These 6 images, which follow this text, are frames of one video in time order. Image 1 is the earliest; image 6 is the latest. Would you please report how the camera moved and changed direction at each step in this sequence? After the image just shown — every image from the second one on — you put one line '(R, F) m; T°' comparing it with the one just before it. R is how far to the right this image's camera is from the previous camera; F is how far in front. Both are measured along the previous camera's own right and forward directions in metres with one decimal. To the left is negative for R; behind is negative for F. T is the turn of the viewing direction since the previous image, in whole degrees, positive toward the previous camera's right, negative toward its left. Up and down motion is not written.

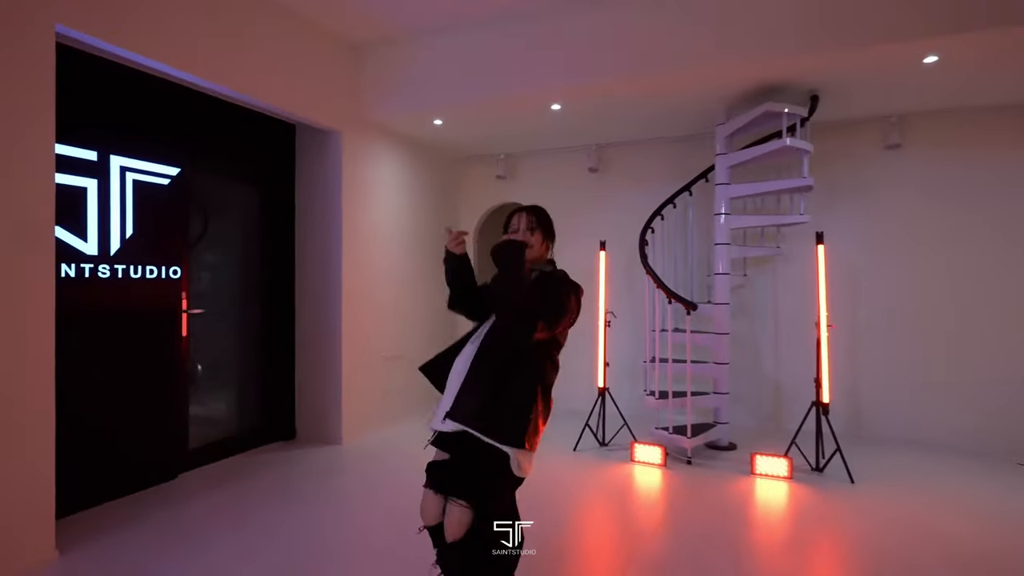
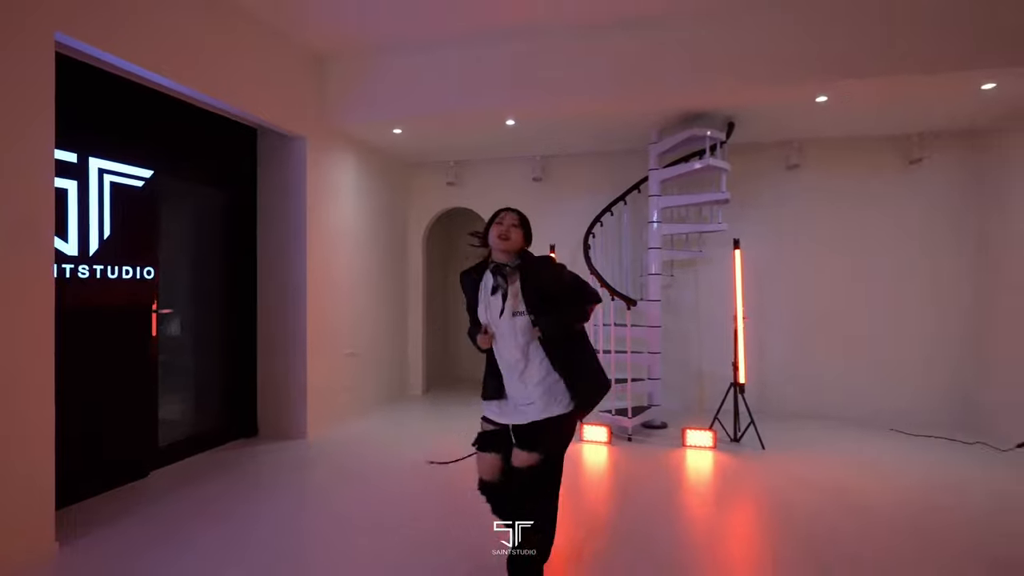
(-0.4, -0.4) m; +9°
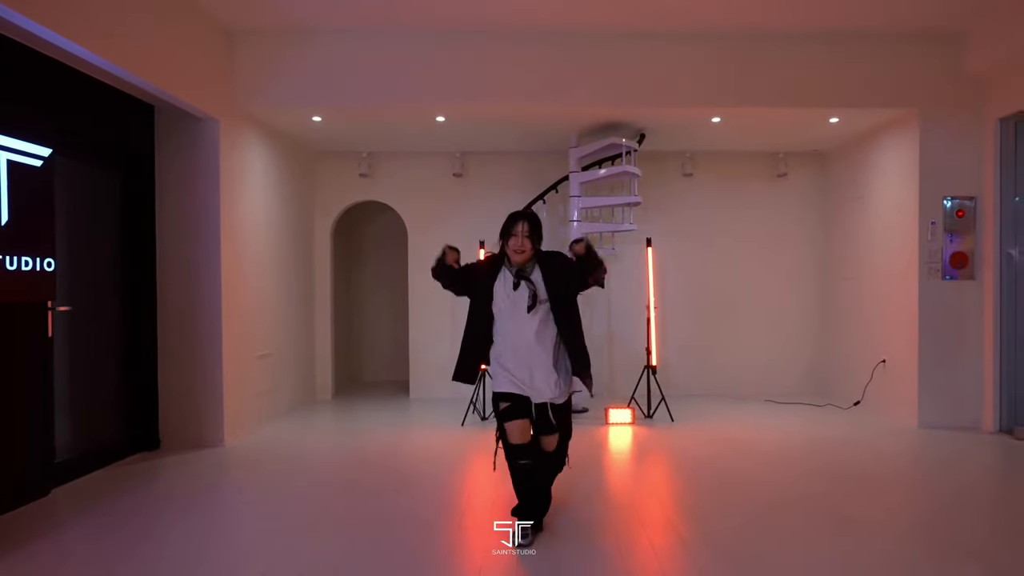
(-0.9, 0.0) m; +18°
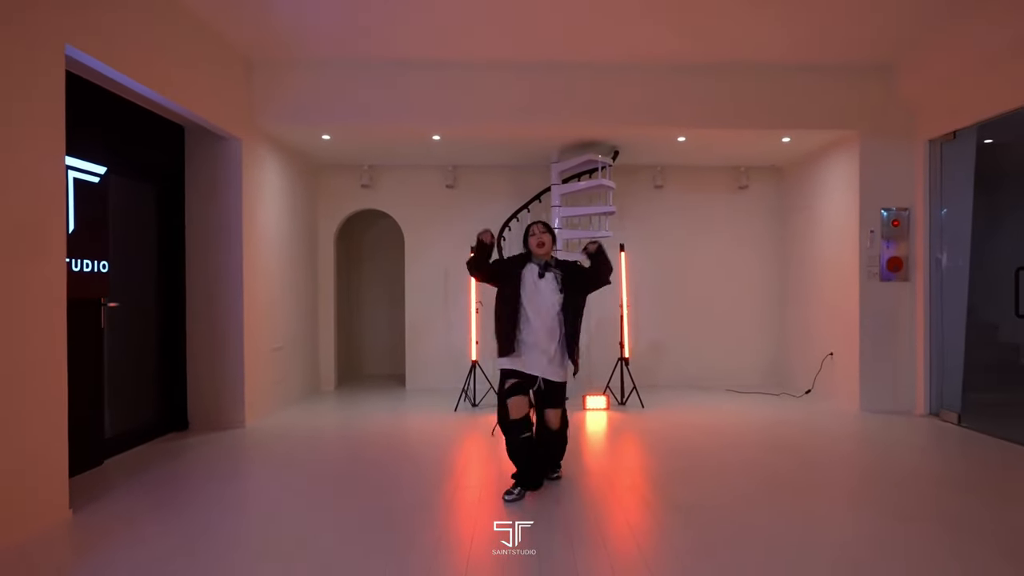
(0.0, -0.5) m; +1°
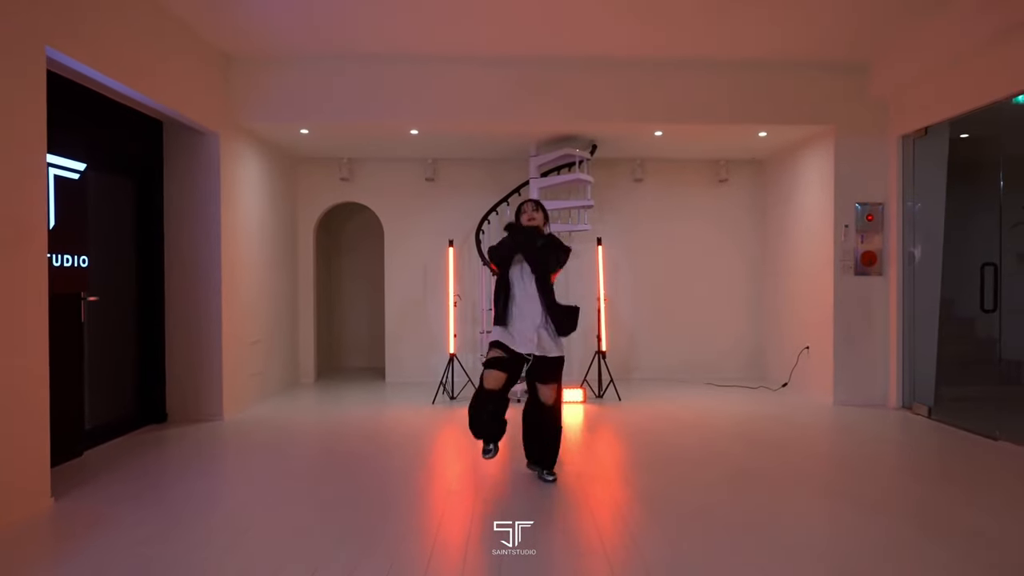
(+0.2, 0.0) m; 0°
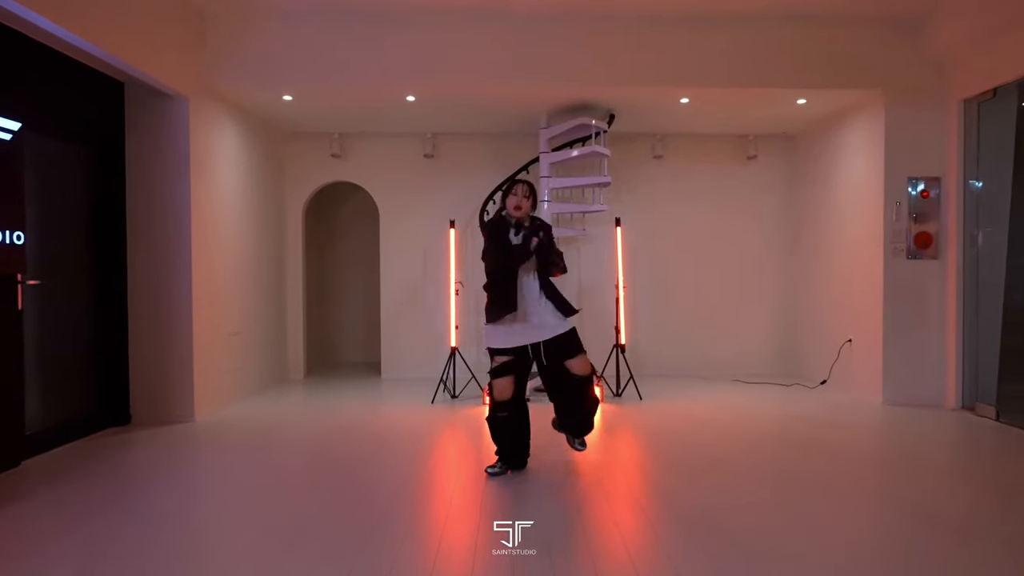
(0.0, +0.5) m; -1°
